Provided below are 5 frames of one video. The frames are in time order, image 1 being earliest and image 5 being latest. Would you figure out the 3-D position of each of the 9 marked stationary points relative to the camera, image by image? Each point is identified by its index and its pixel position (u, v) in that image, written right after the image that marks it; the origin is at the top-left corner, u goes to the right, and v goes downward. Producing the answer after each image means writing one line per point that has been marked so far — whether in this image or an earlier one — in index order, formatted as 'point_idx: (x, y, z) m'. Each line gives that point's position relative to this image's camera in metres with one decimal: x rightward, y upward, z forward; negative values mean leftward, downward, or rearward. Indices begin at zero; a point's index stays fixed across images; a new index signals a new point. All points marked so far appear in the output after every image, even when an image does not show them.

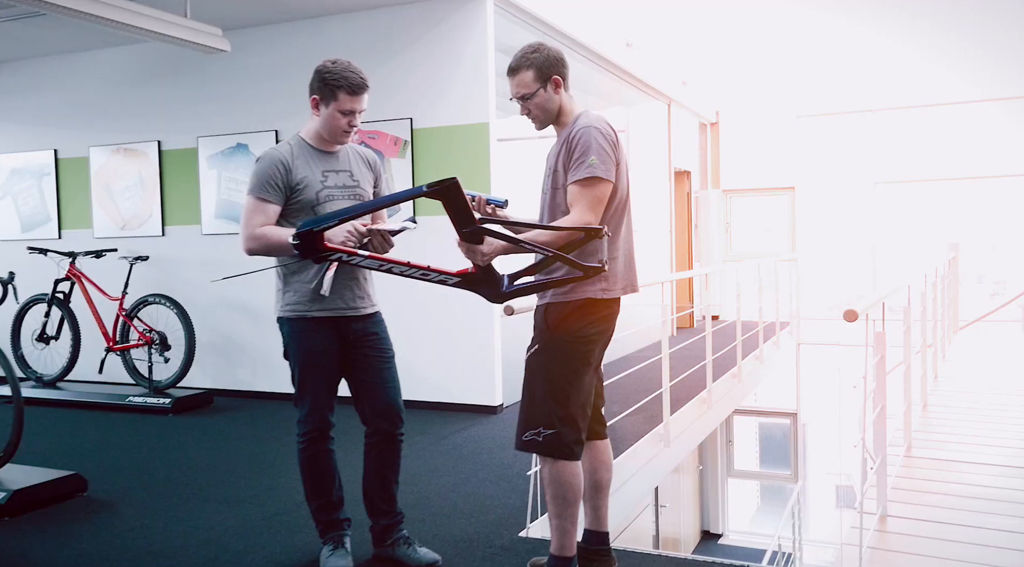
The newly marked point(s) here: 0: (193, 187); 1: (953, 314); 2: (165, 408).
0: (-2.0, +0.6, +5.2) m
1: (+3.9, -0.3, +7.2) m
2: (-1.9, -0.7, +4.6) m
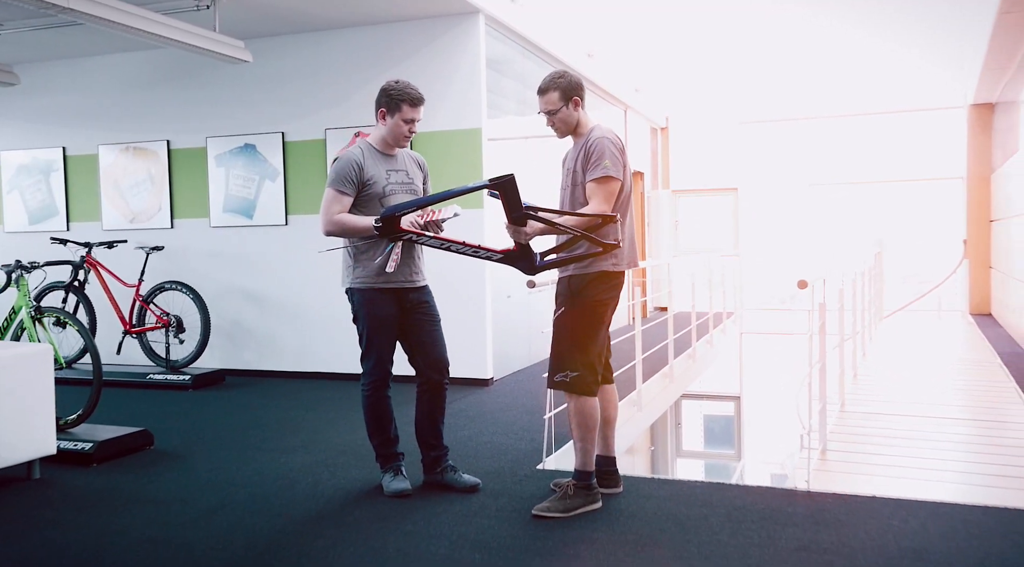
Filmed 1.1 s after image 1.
0: (-2.1, +0.7, +5.7) m
1: (+3.6, -0.2, +8.1) m
2: (-2.0, -0.6, +5.0) m
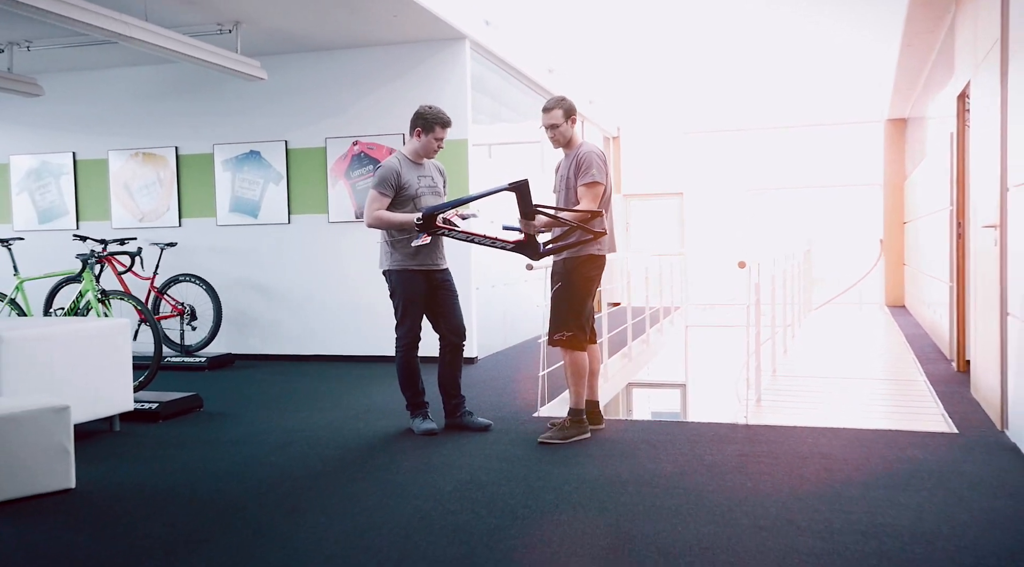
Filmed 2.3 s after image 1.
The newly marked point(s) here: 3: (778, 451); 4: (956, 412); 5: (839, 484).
0: (-2.3, +0.7, +6.3) m
1: (+3.2, -0.1, +9.0) m
2: (-2.1, -0.6, +5.6) m
3: (+1.1, -0.7, +3.3) m
4: (+2.1, -0.6, +4.0) m
5: (+1.1, -0.7, +2.9) m
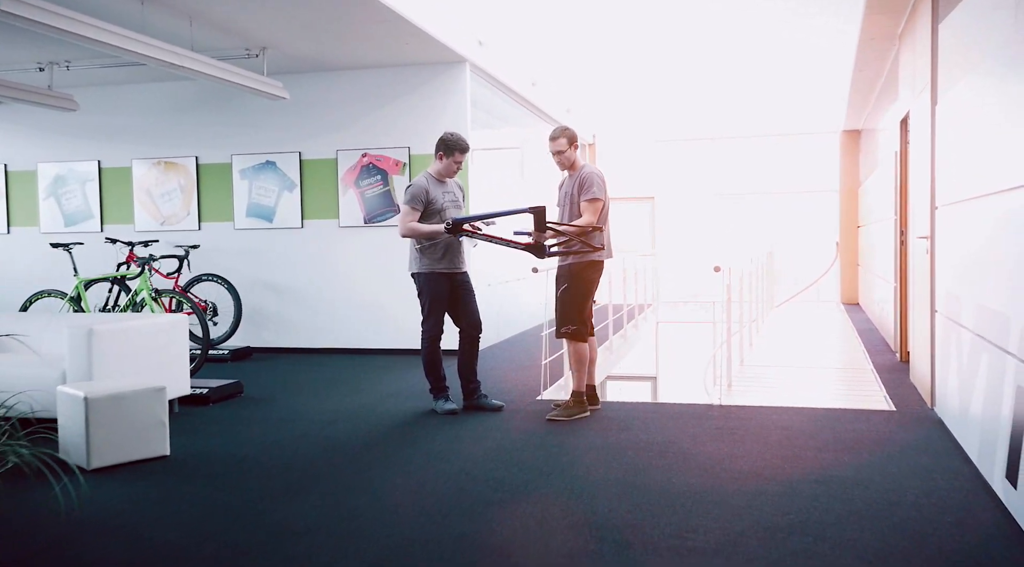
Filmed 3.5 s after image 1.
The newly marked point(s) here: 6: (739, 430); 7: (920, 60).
0: (-2.4, +0.7, +6.8) m
1: (+3.1, -0.1, +9.8) m
2: (-2.1, -0.5, +6.1) m
3: (+1.1, -0.7, +3.9) m
4: (+2.2, -0.6, +4.7) m
5: (+1.2, -0.7, +3.6) m
6: (+1.1, -0.7, +3.9) m
7: (+2.5, +1.4, +5.0) m
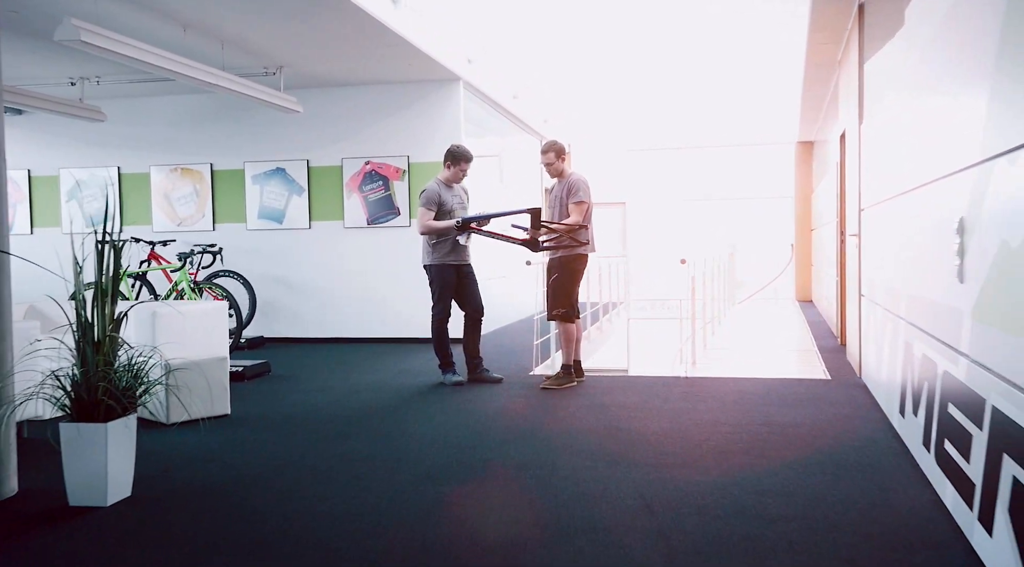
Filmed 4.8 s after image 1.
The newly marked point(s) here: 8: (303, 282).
0: (-2.5, +0.8, +7.4) m
1: (+2.8, -0.1, +10.6) m
2: (-2.2, -0.5, +6.8) m
3: (+1.1, -0.6, +4.7) m
4: (+2.1, -0.6, +5.5) m
5: (+1.2, -0.7, +4.3) m
6: (+1.1, -0.6, +4.6) m
7: (+2.4, +1.4, +5.8) m
8: (-1.9, 0.0, +7.4) m
